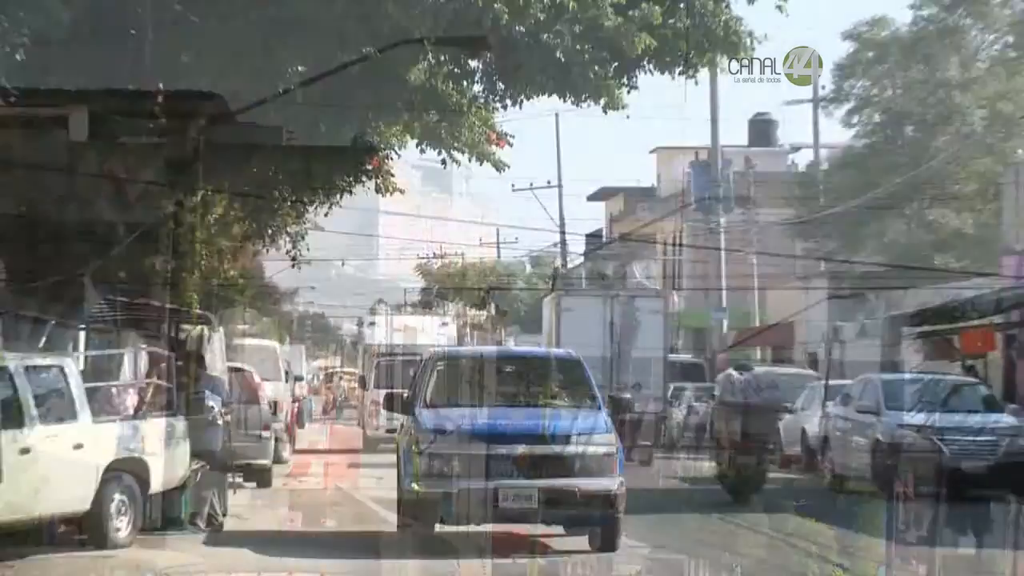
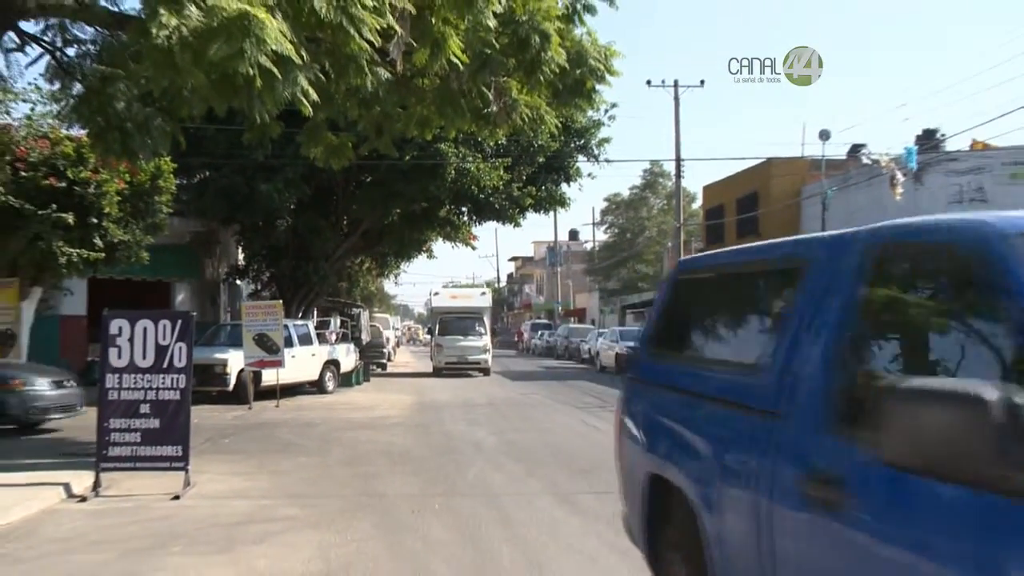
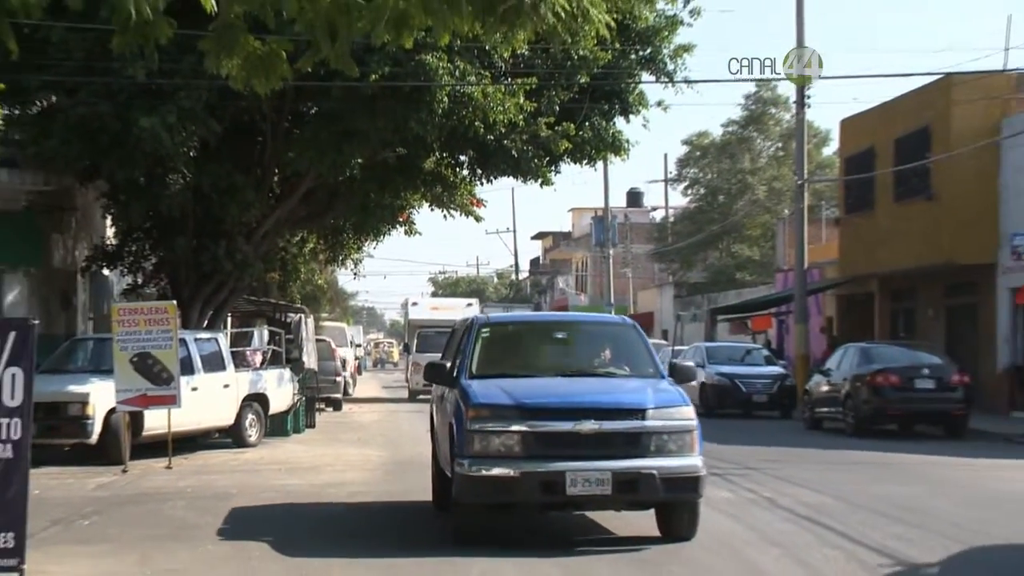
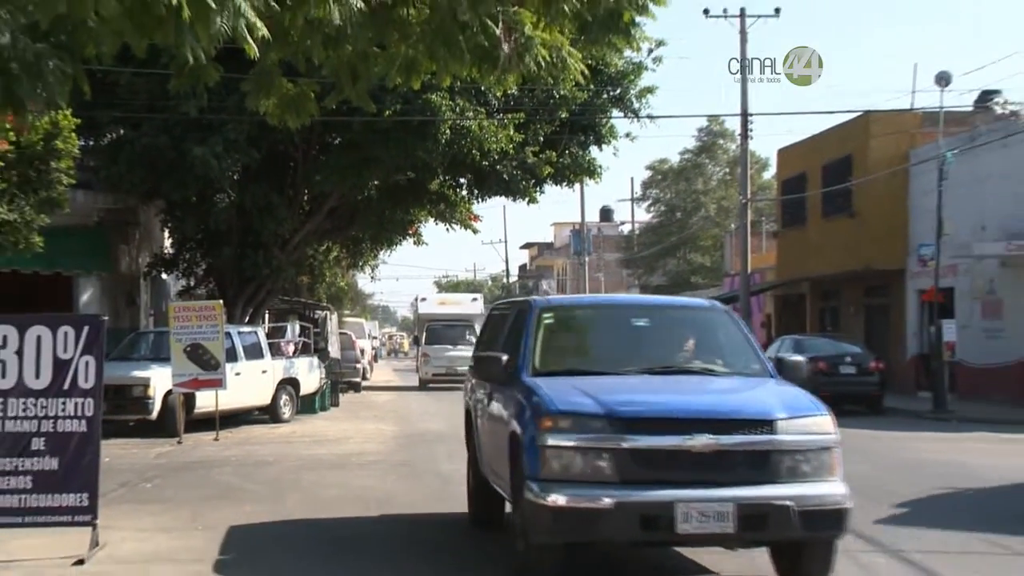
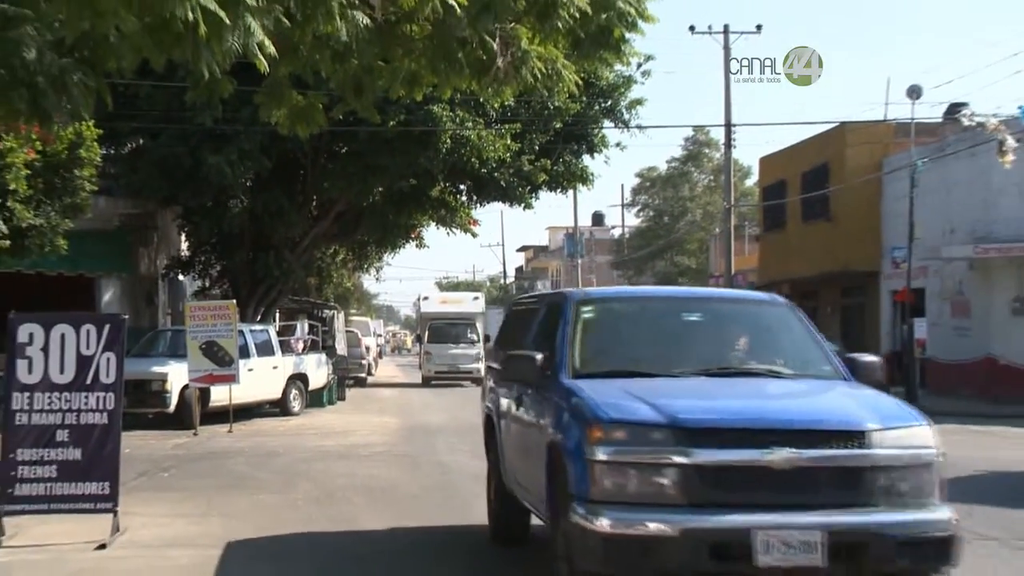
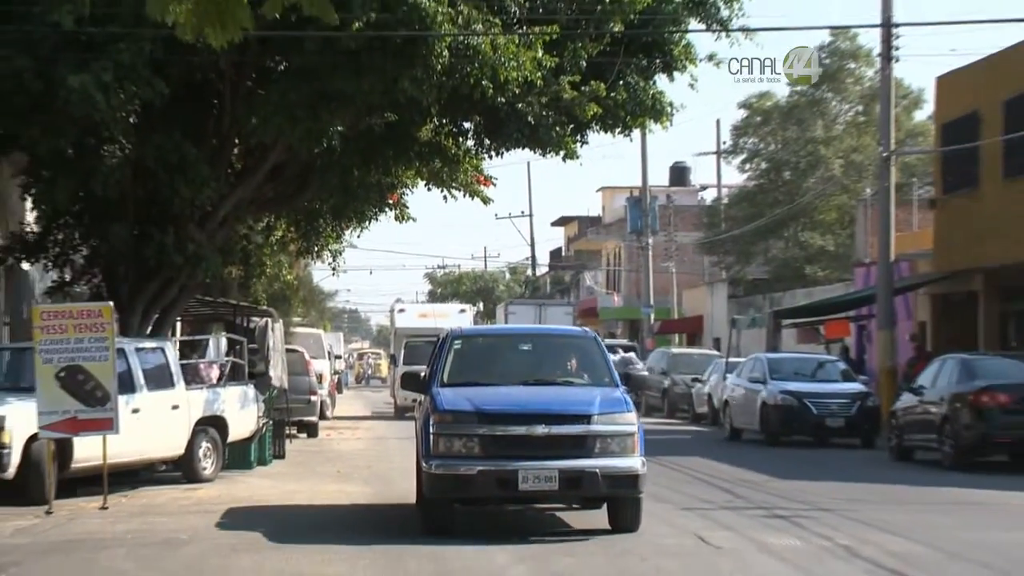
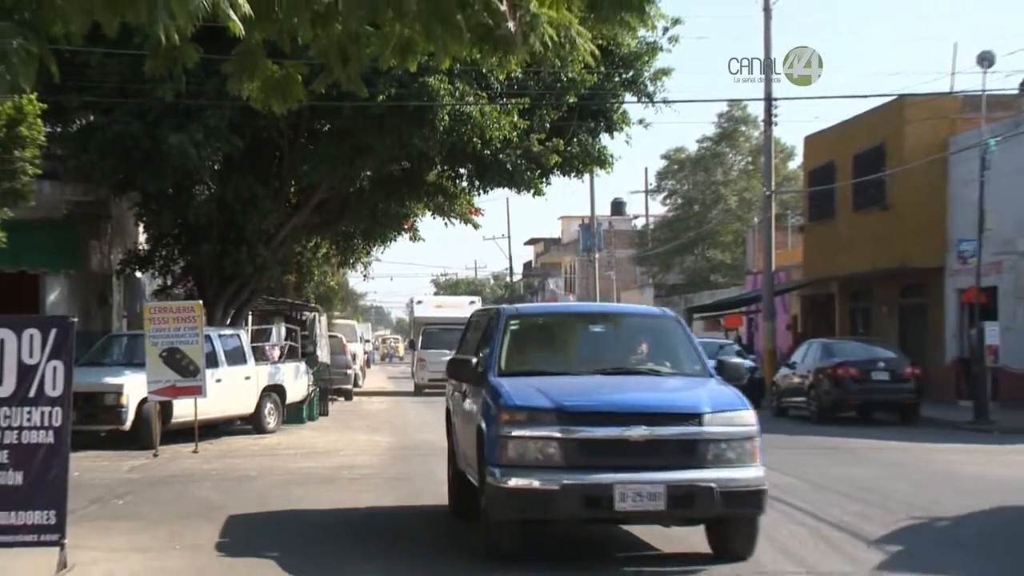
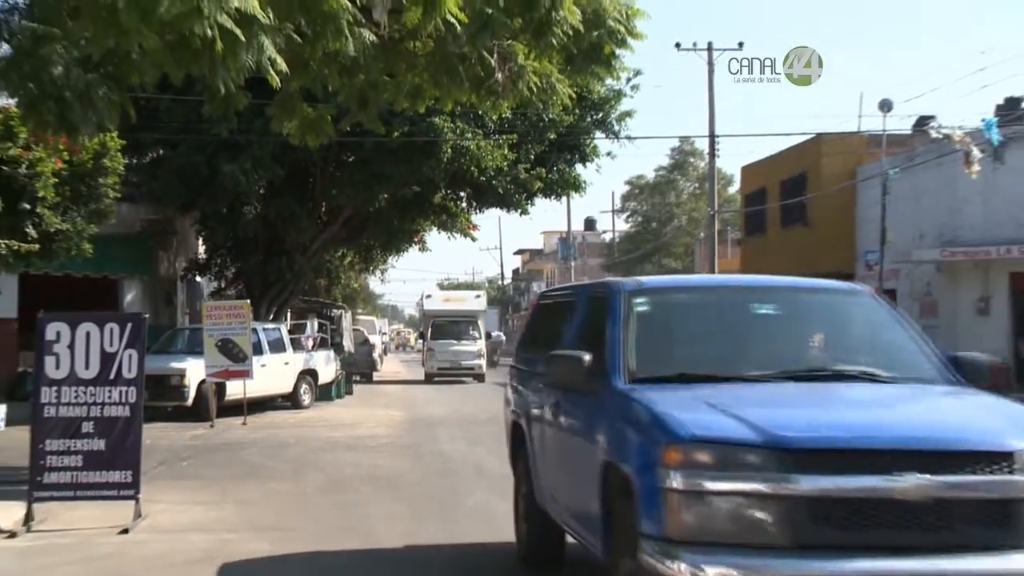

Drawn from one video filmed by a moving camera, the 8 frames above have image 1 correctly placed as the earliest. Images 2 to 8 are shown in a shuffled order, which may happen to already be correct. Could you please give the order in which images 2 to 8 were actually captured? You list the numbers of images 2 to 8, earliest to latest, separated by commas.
6, 3, 7, 4, 5, 8, 2
